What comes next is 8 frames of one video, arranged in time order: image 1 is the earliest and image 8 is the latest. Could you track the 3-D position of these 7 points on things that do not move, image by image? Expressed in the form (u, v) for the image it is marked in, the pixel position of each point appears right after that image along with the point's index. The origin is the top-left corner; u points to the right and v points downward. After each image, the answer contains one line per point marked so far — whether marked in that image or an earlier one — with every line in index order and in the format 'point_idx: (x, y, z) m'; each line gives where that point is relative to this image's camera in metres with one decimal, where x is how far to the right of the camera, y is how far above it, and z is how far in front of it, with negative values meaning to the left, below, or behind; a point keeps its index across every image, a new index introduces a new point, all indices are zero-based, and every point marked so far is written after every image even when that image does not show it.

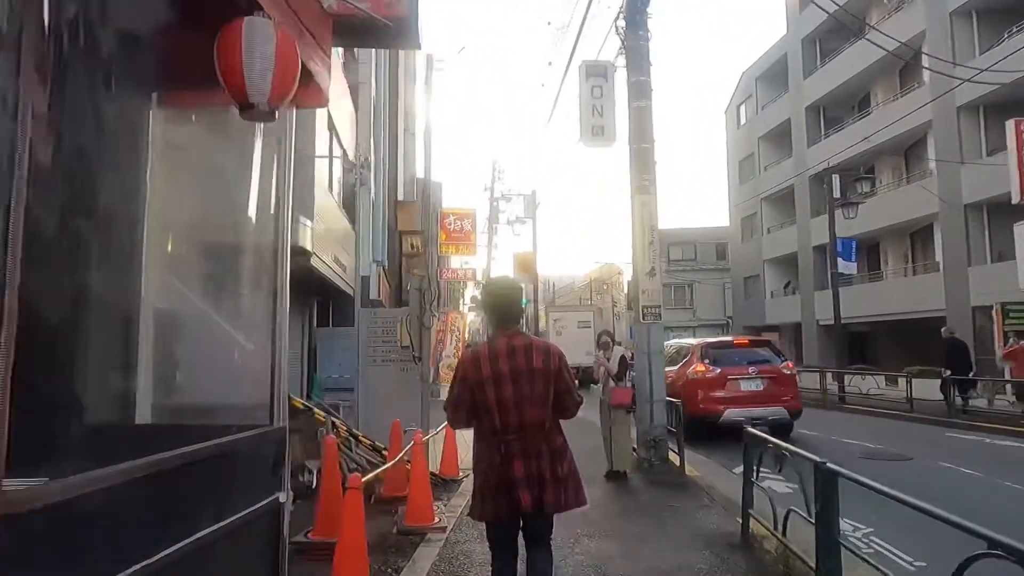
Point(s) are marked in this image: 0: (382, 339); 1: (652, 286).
0: (-1.8, -0.7, +9.4) m
1: (+2.1, 0.0, +9.7) m
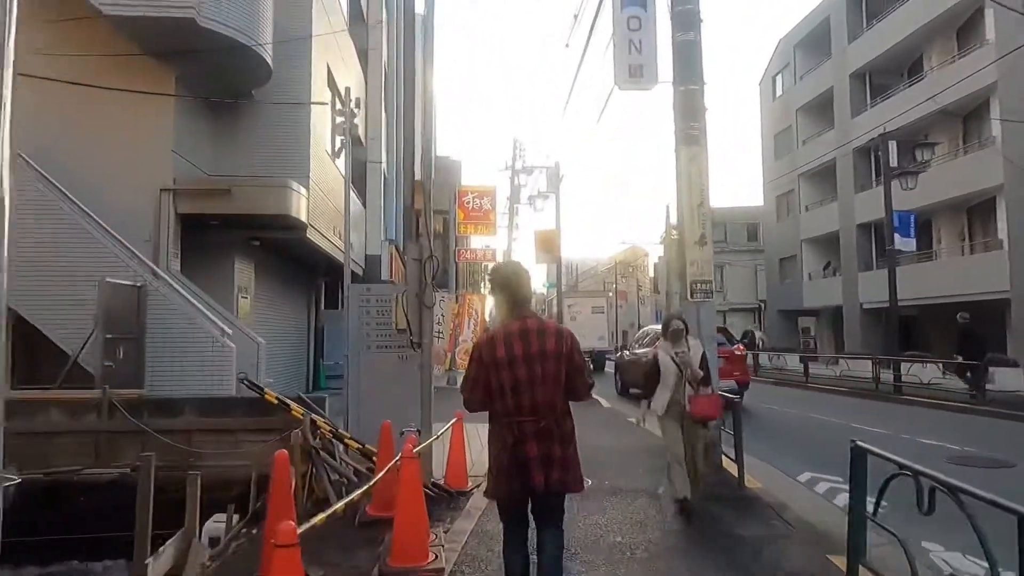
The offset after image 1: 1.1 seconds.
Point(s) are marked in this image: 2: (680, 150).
0: (-1.6, -0.4, +7.8) m
1: (+2.3, +0.4, +8.0) m
2: (+2.1, +1.7, +8.2) m
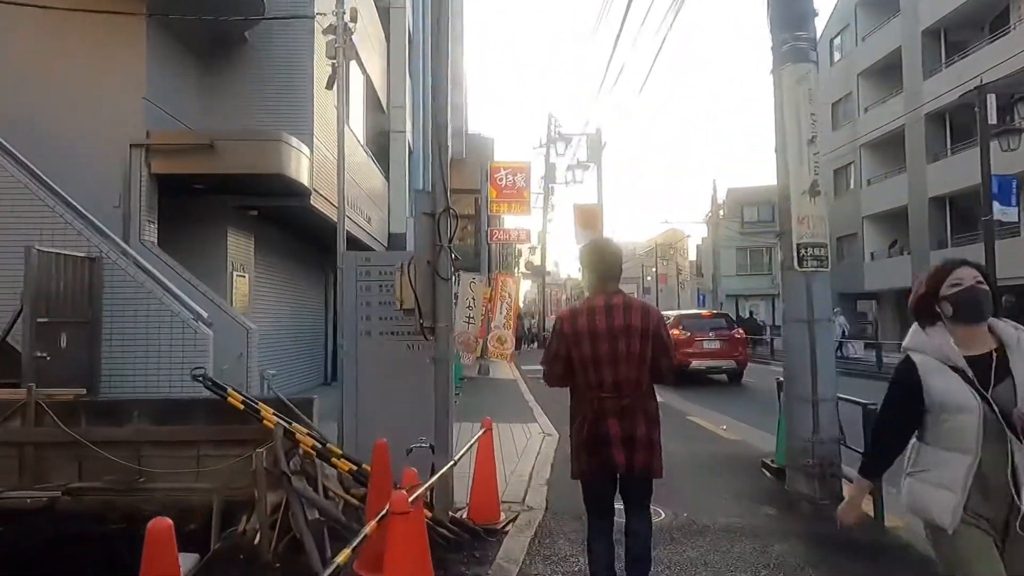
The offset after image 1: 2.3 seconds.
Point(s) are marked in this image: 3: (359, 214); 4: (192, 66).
0: (-1.2, -0.1, +6.0) m
1: (+2.7, +0.7, +5.9) m
2: (+2.5, +2.0, +6.1) m
3: (-3.7, +1.7, +15.3) m
4: (-4.8, +3.3, +10.0) m
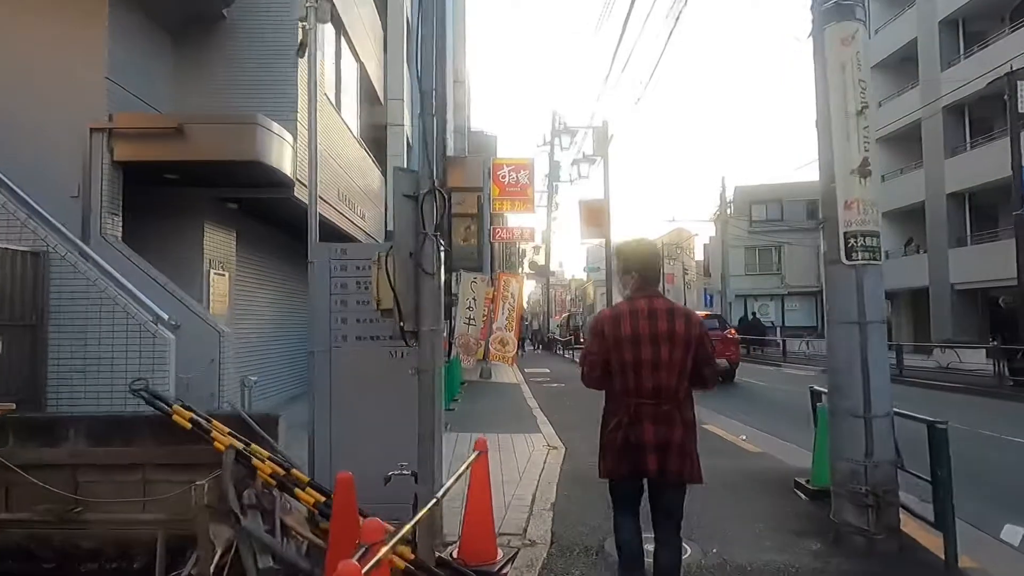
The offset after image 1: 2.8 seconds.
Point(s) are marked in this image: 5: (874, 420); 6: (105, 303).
0: (-1.2, -0.1, +5.1) m
1: (+2.7, +0.7, +5.1) m
2: (+2.5, +2.0, +5.2) m
3: (-3.6, +1.7, +14.5) m
4: (-4.8, +3.3, +9.2) m
5: (+2.7, -1.0, +4.9) m
6: (-4.0, -0.1, +6.5) m
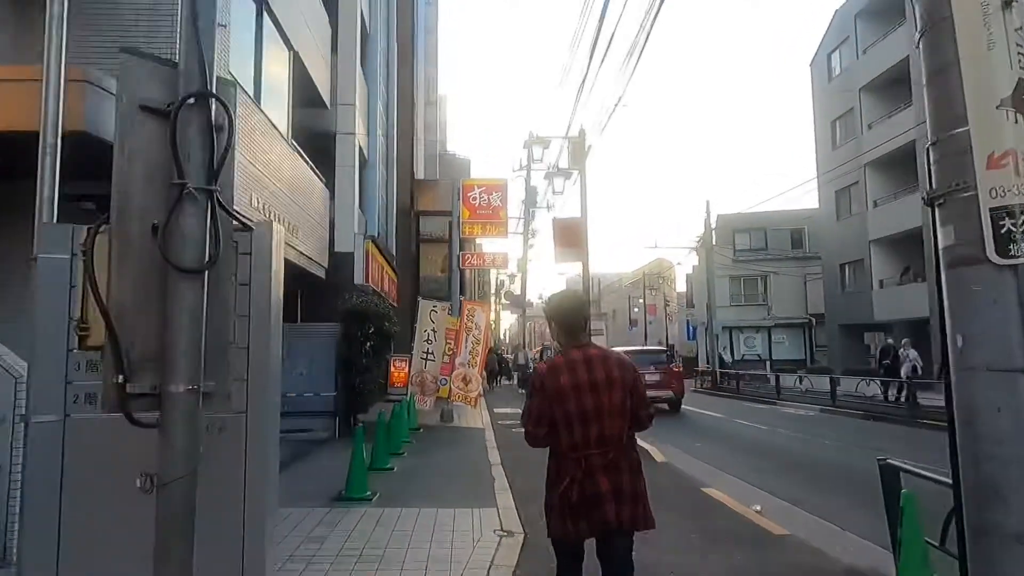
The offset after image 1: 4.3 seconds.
0: (-1.7, -0.2, +2.8) m
1: (+2.2, +0.6, +2.9) m
2: (+2.0, +2.0, +3.1) m
3: (-4.4, +1.1, +12.1) m
4: (-5.4, +3.1, +6.9) m
5: (+2.2, -1.0, +2.6) m
6: (-4.5, -0.3, +4.1) m
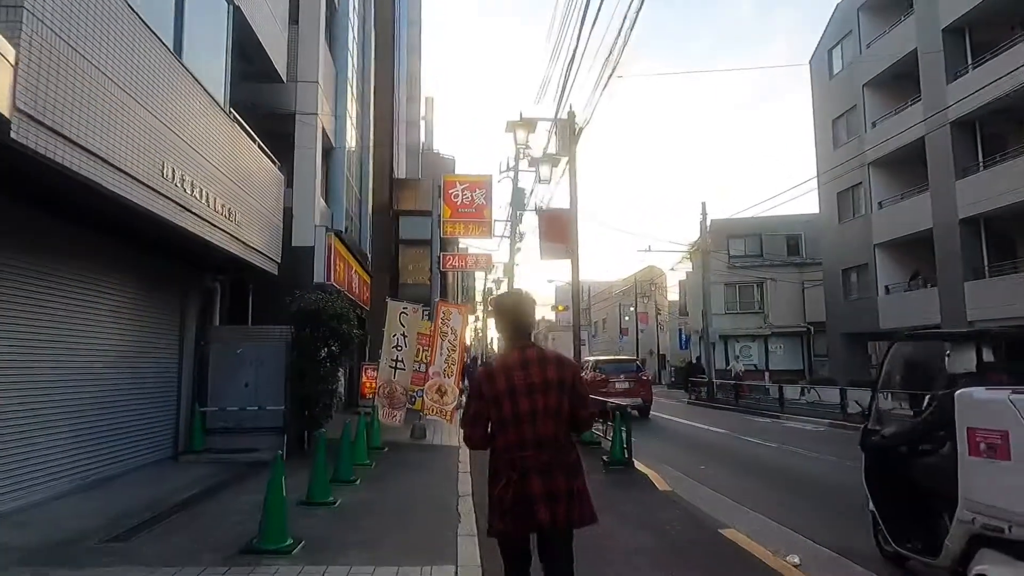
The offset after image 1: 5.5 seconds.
0: (-1.9, 0.0, +1.0) m
1: (+2.0, +0.8, +1.1) m
2: (+1.8, +2.1, +1.4) m
3: (-4.7, +1.2, +10.3) m
4: (-5.7, +3.2, +5.0) m
5: (+2.0, -0.8, +0.8) m
6: (-4.7, -0.1, +2.2) m
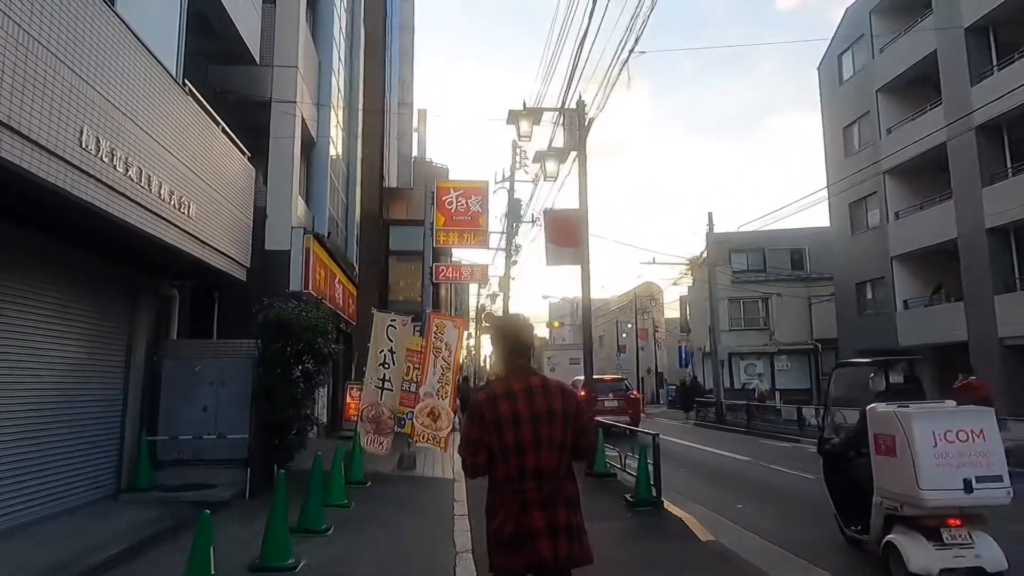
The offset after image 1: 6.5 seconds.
0: (-1.7, +0.2, -0.7) m
1: (+2.2, +1.0, -0.5) m
2: (+2.0, +2.3, -0.2) m
3: (-4.6, +1.2, +8.6) m
4: (-5.5, +3.3, +3.4) m
5: (+2.2, -0.7, -0.8) m
6: (-4.5, +0.1, +0.5) m
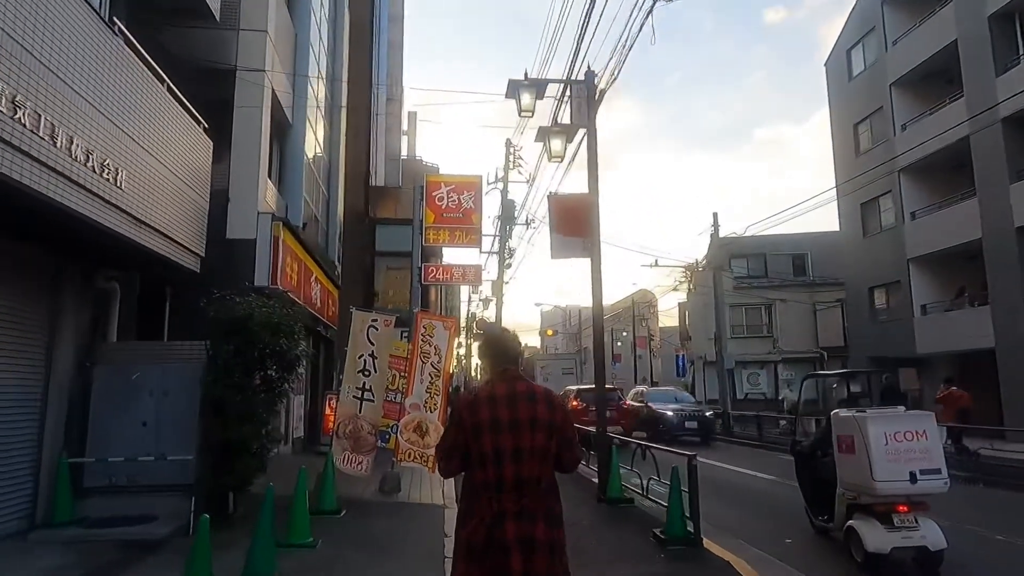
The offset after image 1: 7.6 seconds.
0: (-1.5, +0.5, -2.4) m
1: (+2.4, +1.3, -2.1) m
2: (+2.2, +2.6, -1.8) m
3: (-4.6, +1.3, +6.9) m
4: (-5.3, +3.5, +1.7) m
5: (+2.4, -0.4, -2.5) m
6: (-4.4, +0.4, -1.3) m
